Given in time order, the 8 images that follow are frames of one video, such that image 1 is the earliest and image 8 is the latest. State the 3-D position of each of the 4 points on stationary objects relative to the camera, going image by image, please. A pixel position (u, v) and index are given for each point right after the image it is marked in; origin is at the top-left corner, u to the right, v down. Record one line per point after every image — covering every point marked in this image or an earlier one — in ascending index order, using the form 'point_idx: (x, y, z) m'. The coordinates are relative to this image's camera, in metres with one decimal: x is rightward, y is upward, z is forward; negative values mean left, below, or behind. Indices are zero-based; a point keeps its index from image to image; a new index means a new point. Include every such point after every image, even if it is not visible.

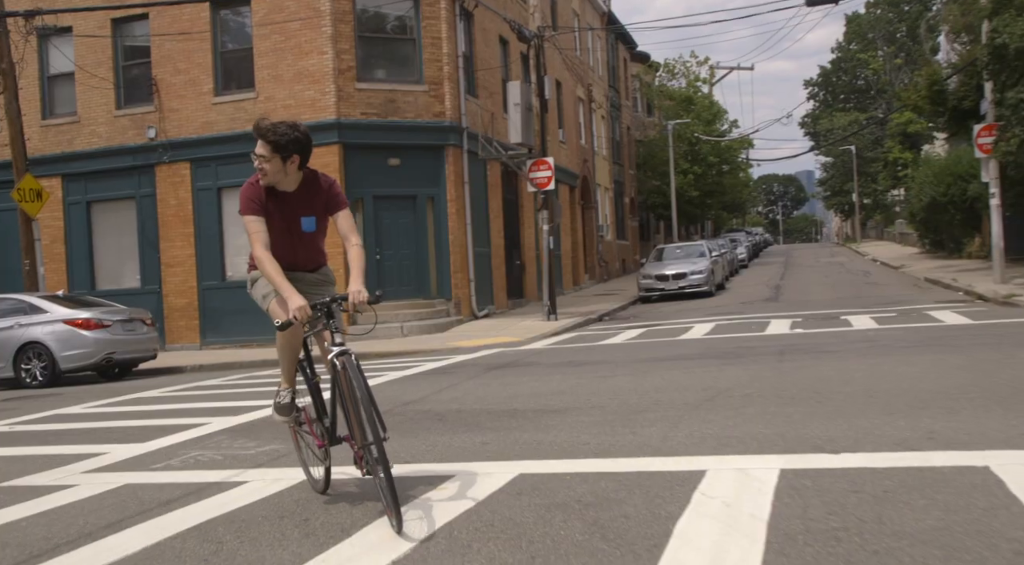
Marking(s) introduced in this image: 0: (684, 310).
0: (+4.2, -0.7, +19.7) m
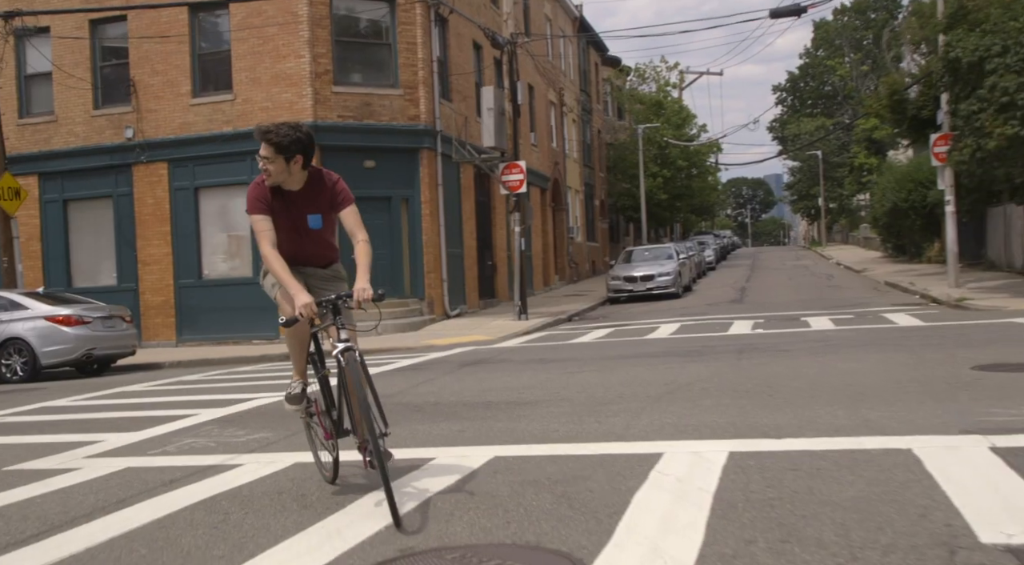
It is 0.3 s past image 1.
0: (+3.5, -0.7, +20.3) m
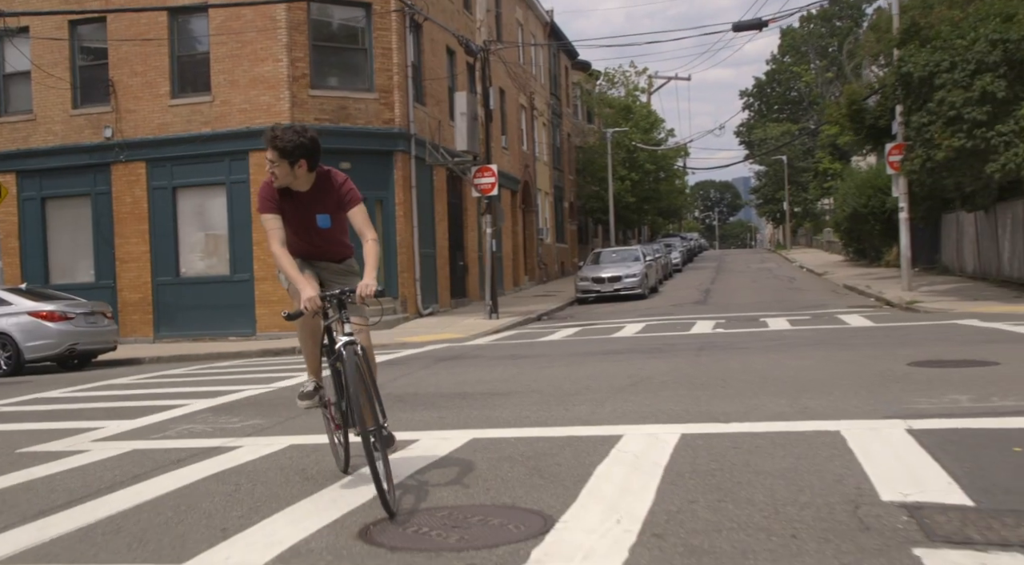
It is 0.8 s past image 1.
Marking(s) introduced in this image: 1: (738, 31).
0: (+2.8, -0.8, +21.0) m
1: (+5.0, +5.6, +17.7) m
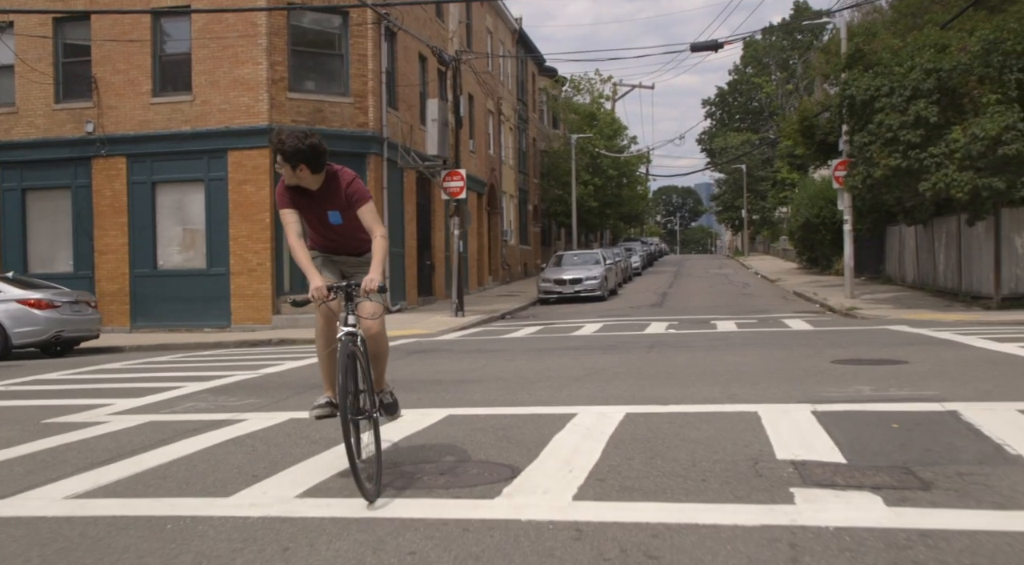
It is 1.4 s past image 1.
0: (+1.8, -0.8, +22.1) m
1: (+4.3, +5.4, +18.9) m
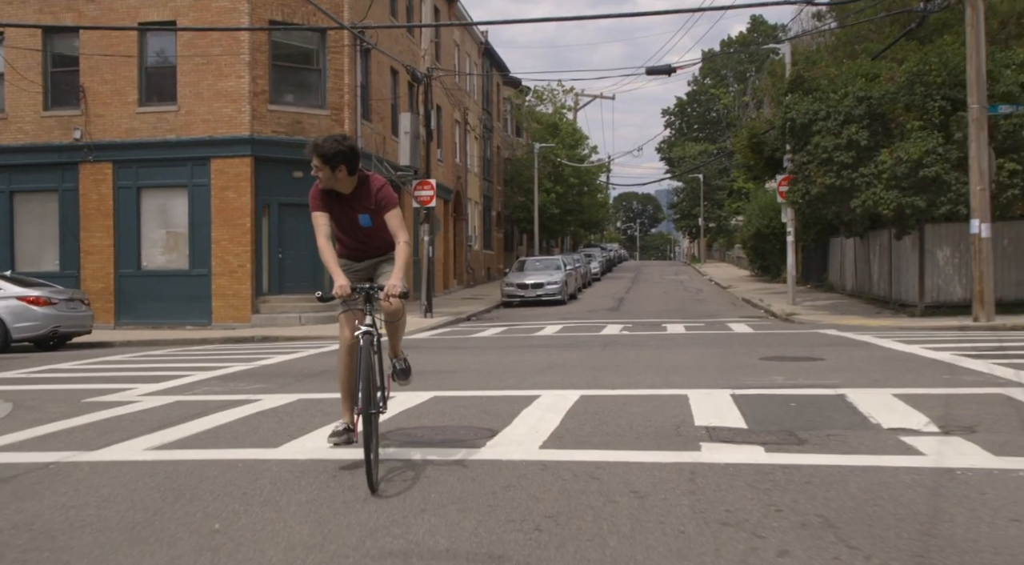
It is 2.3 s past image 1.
0: (+0.8, -0.9, +23.5) m
1: (+3.5, +5.3, +20.5) m
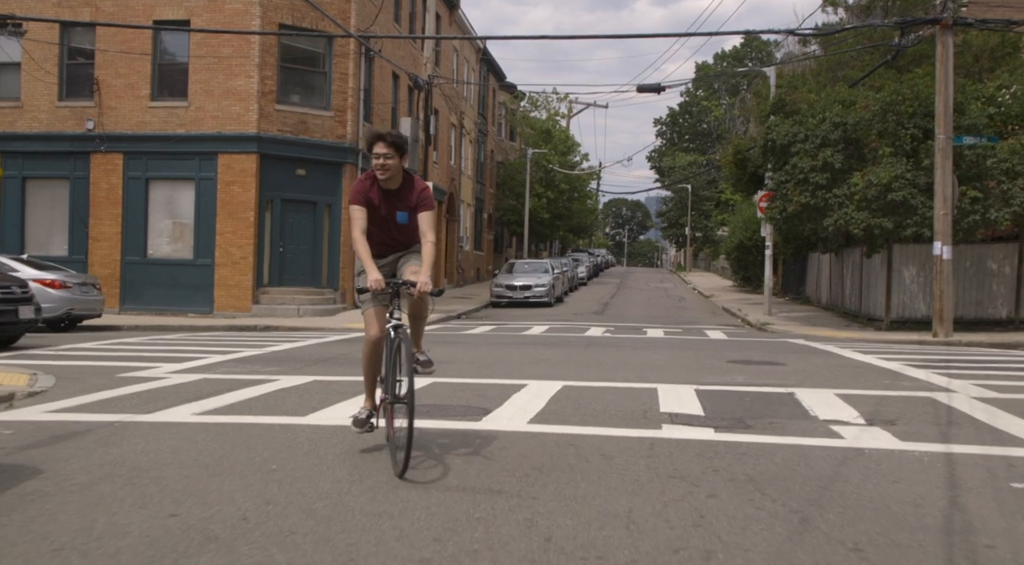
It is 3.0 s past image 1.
0: (+0.5, -1.0, +24.6) m
1: (+3.4, +5.1, +21.6) m
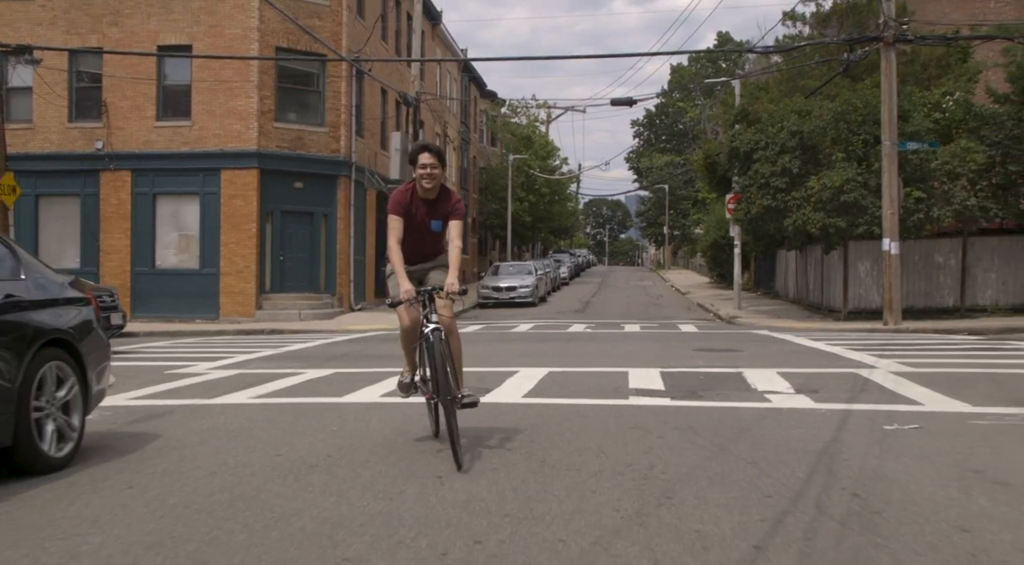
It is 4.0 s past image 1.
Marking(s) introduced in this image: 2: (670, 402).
0: (0.0, -1.1, +26.1) m
1: (+3.0, +5.2, +23.2) m
2: (+1.5, -1.2, +7.8) m
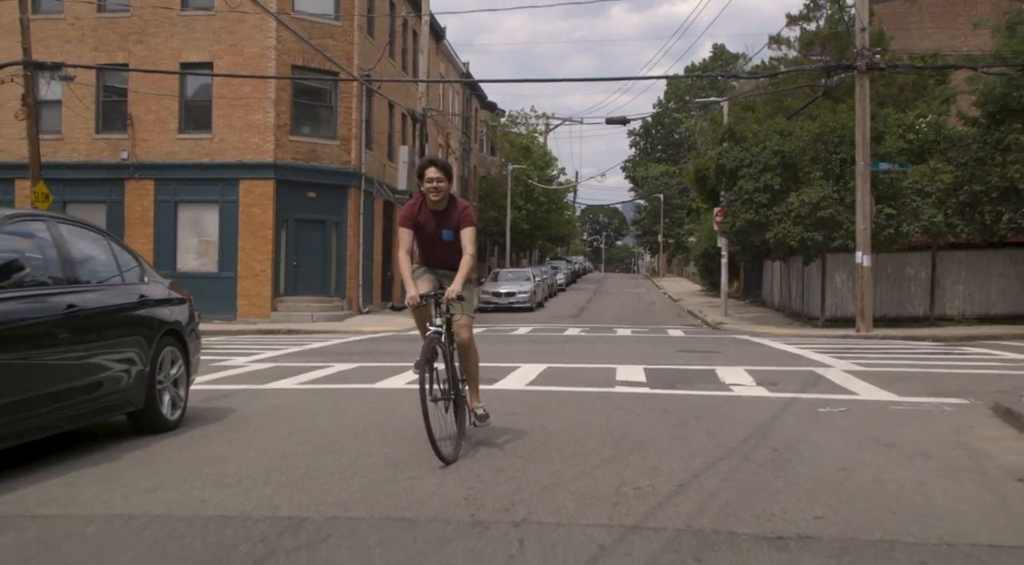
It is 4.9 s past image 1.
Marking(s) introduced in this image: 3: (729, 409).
0: (0.0, -1.3, +27.6) m
1: (+3.0, +4.9, +24.8) m
2: (+1.6, -1.2, +9.3) m
3: (+2.1, -1.2, +7.8) m
